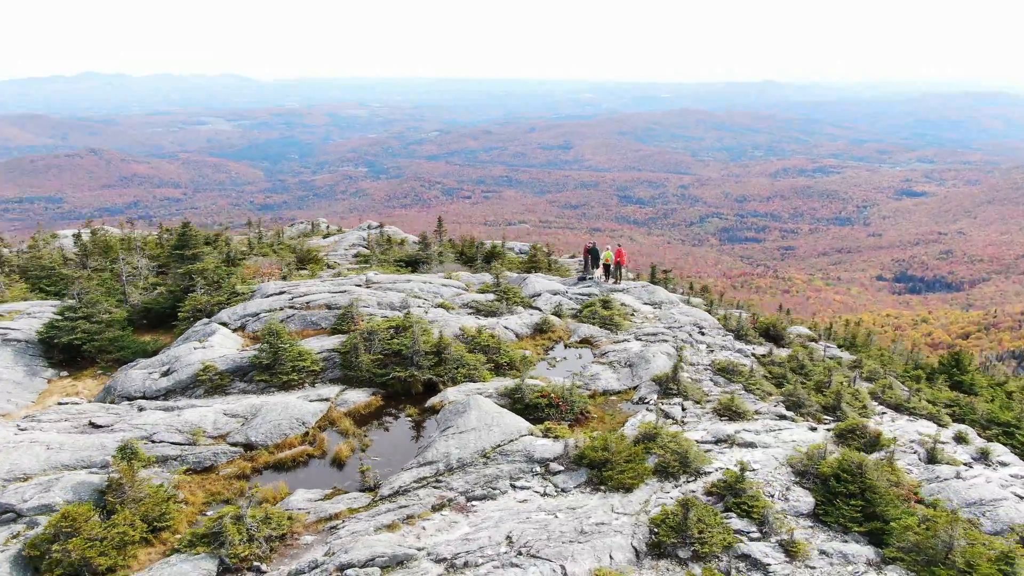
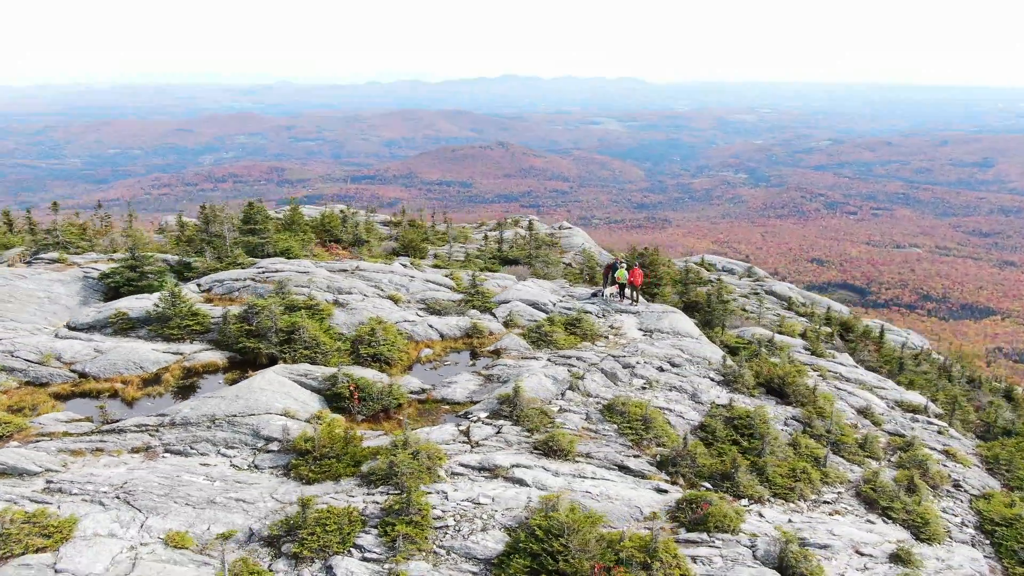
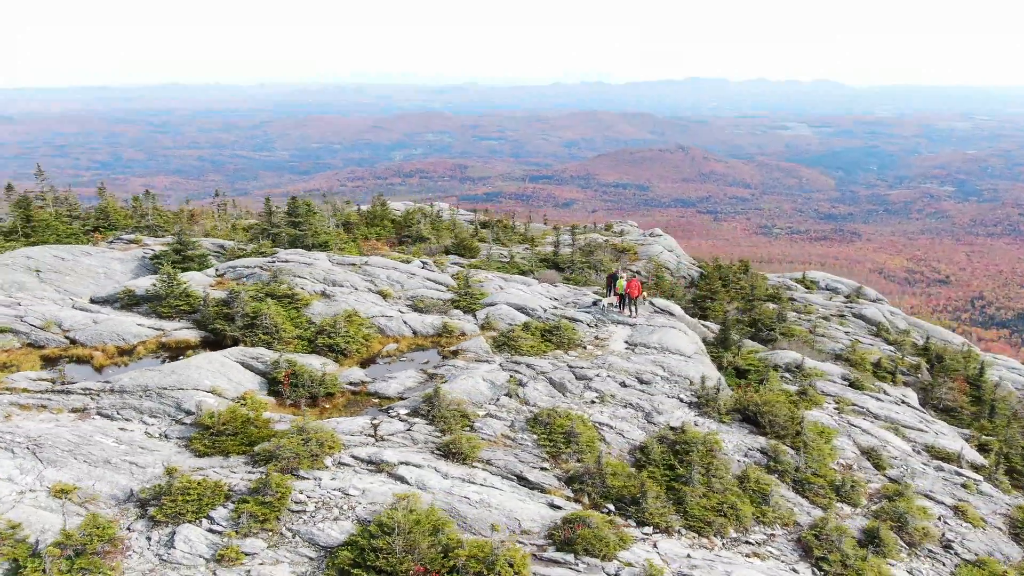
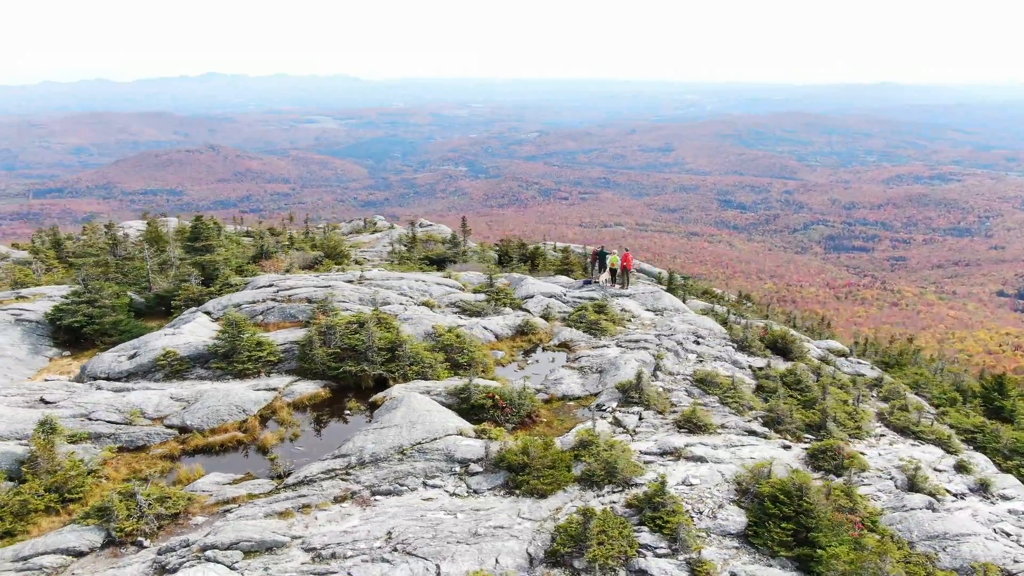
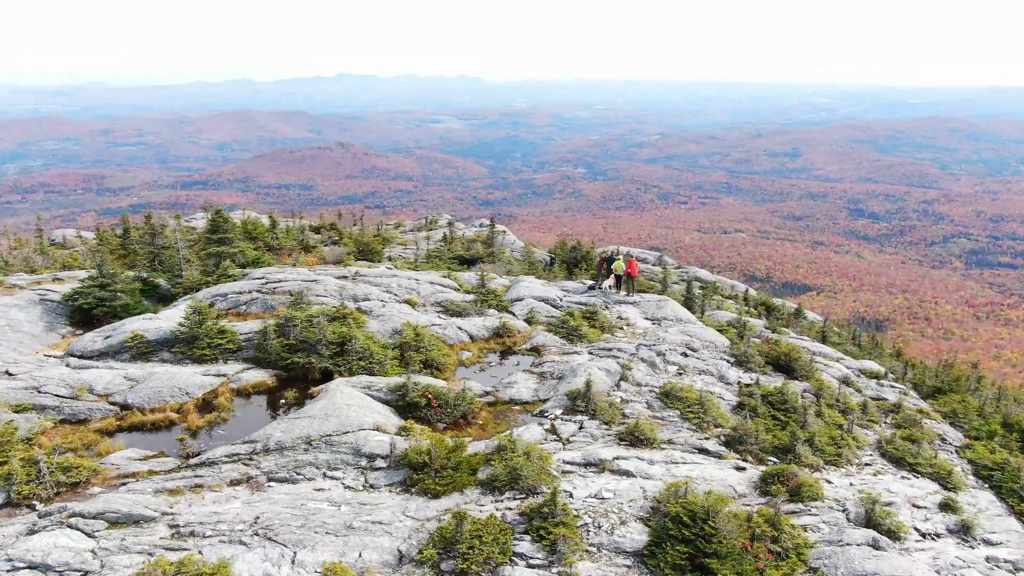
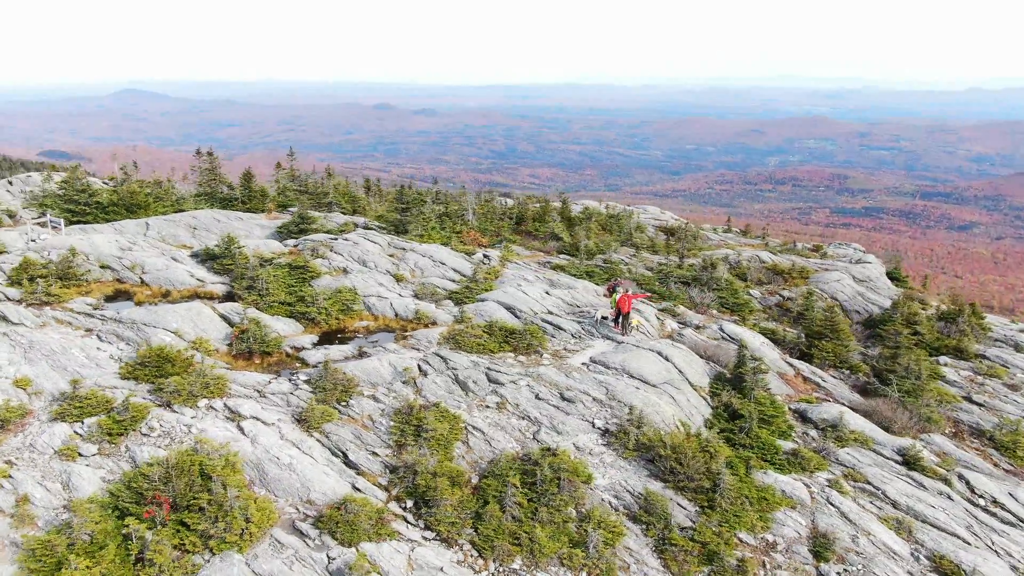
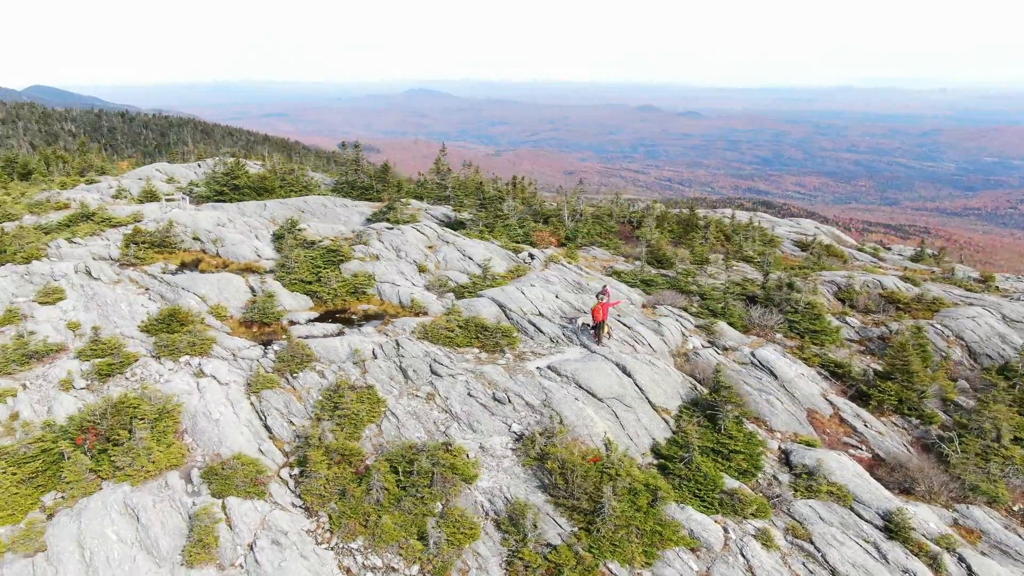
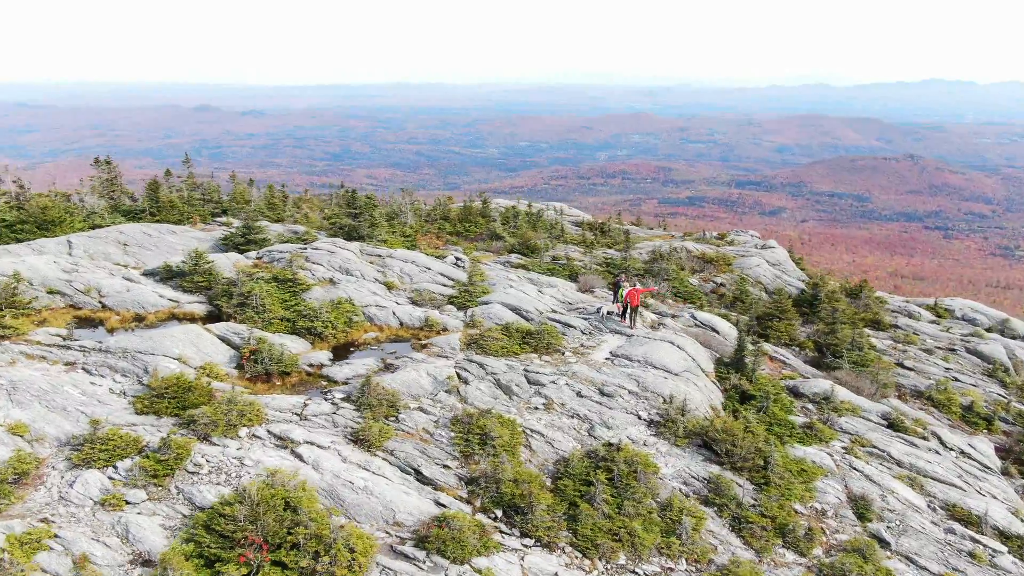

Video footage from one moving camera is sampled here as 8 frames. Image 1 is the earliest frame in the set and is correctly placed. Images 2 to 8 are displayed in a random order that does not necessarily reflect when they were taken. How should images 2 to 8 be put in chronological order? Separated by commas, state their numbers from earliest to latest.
4, 5, 2, 3, 8, 6, 7
